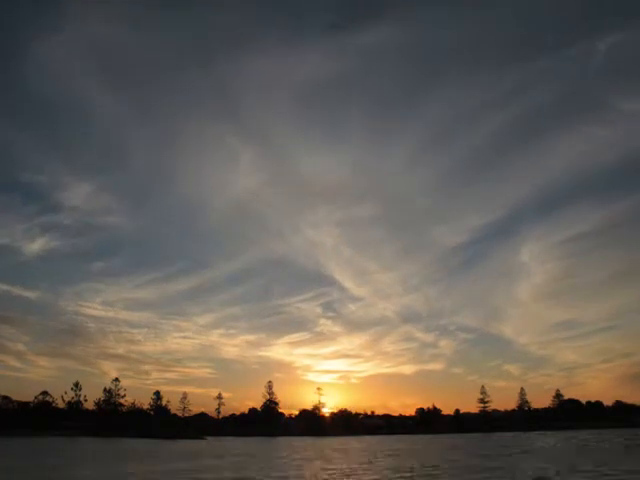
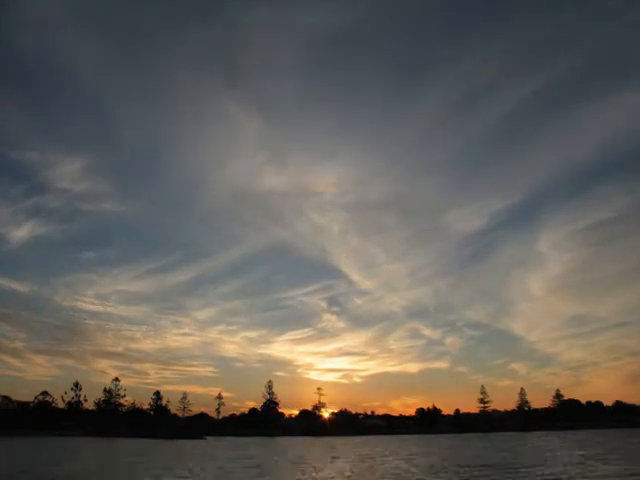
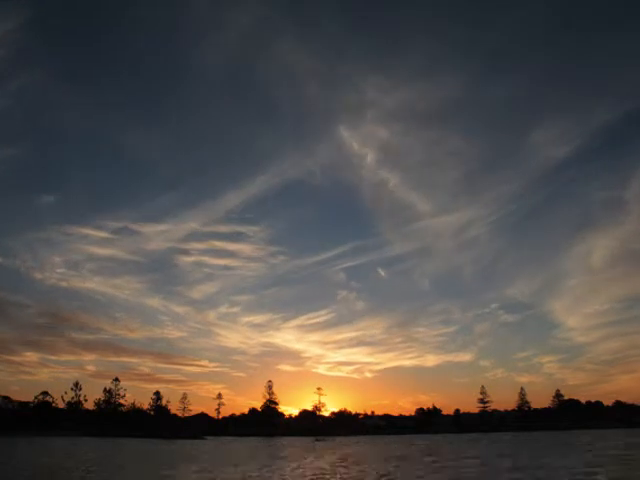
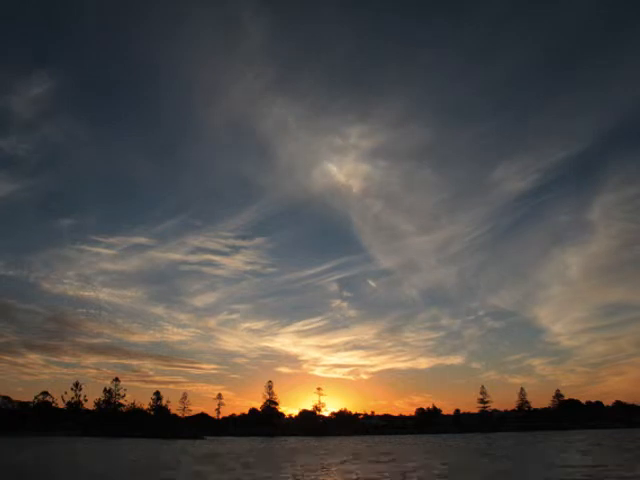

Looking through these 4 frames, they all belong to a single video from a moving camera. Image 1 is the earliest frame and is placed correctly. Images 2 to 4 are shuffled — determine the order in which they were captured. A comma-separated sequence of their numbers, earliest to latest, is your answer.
2, 4, 3
